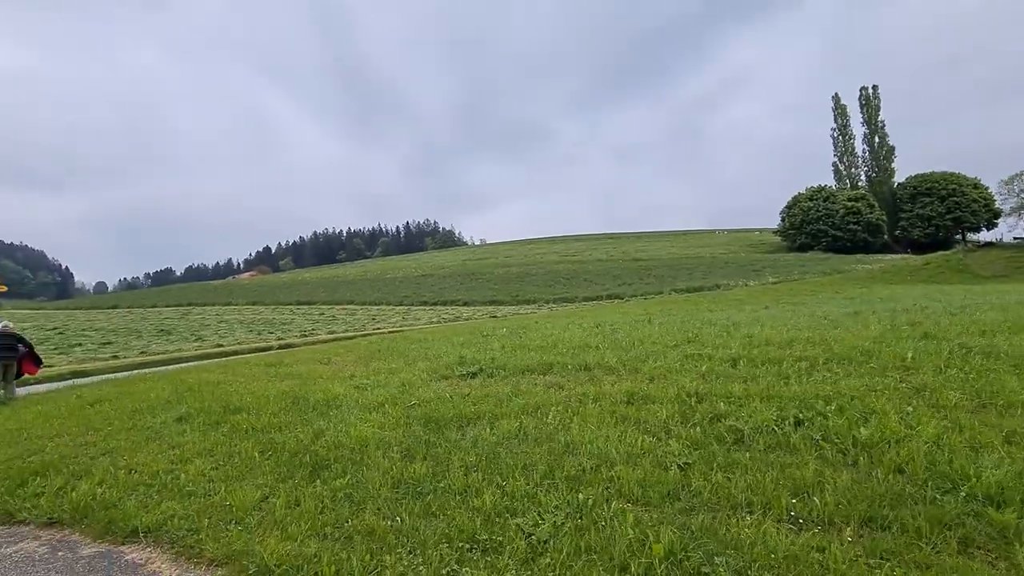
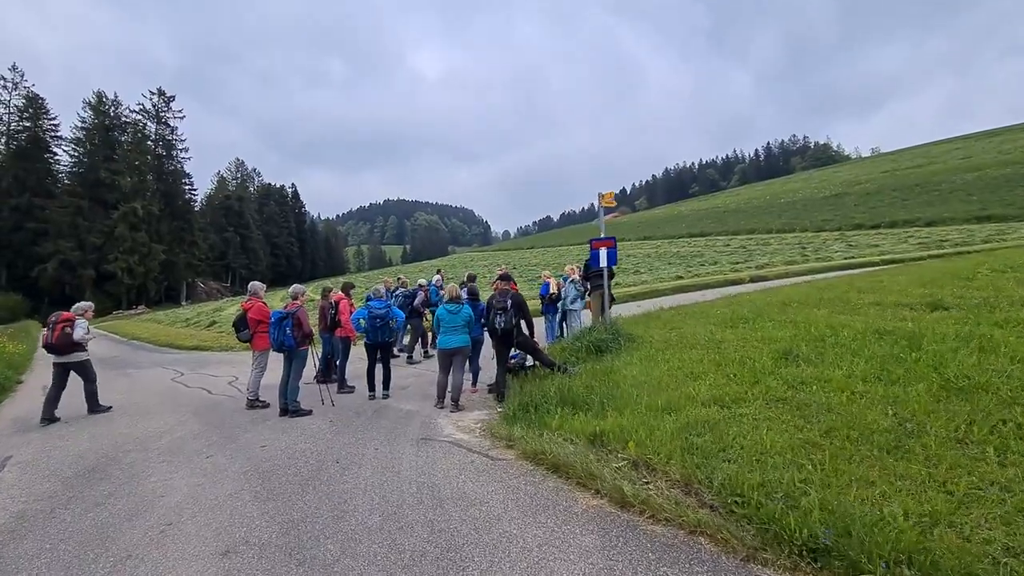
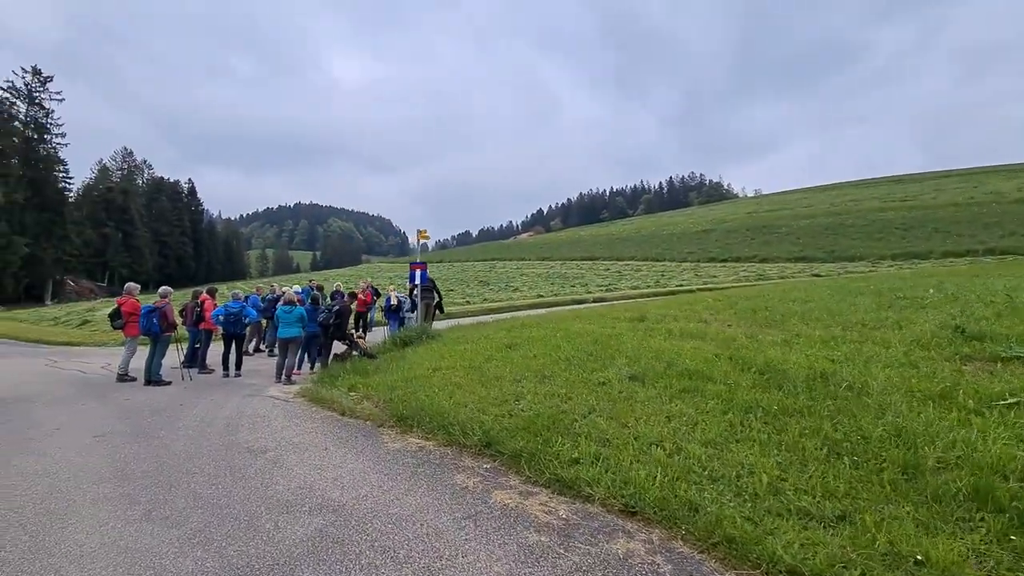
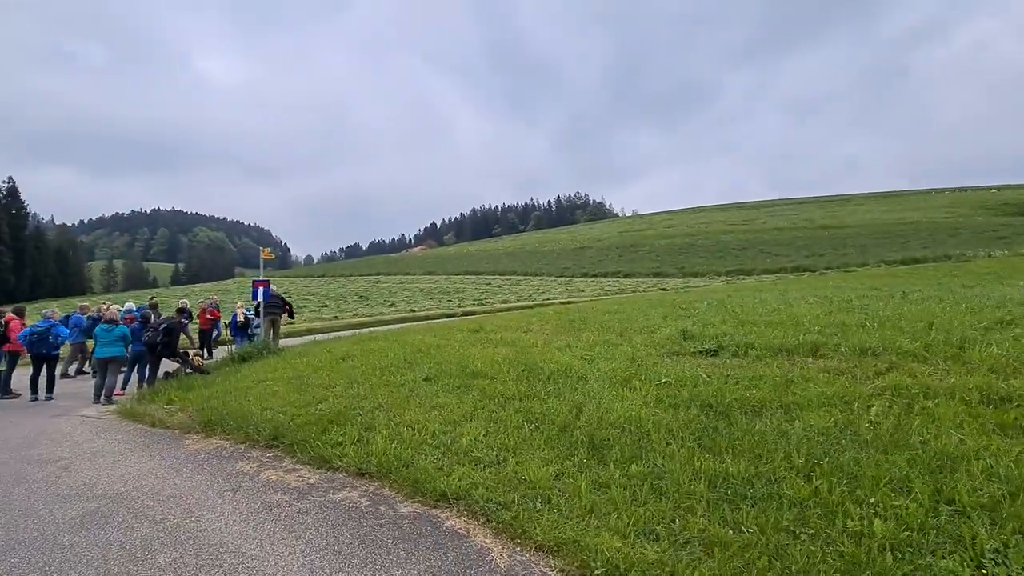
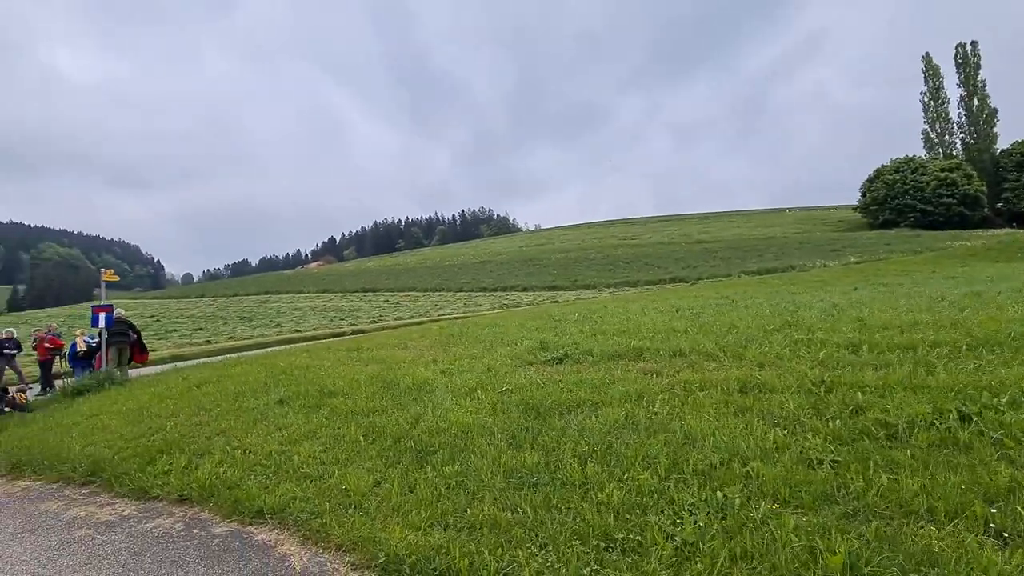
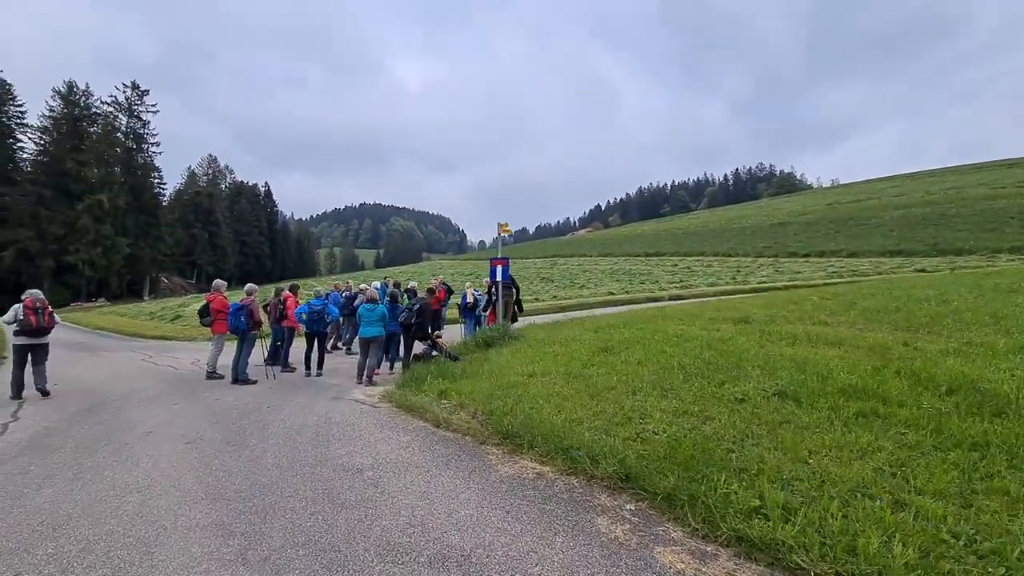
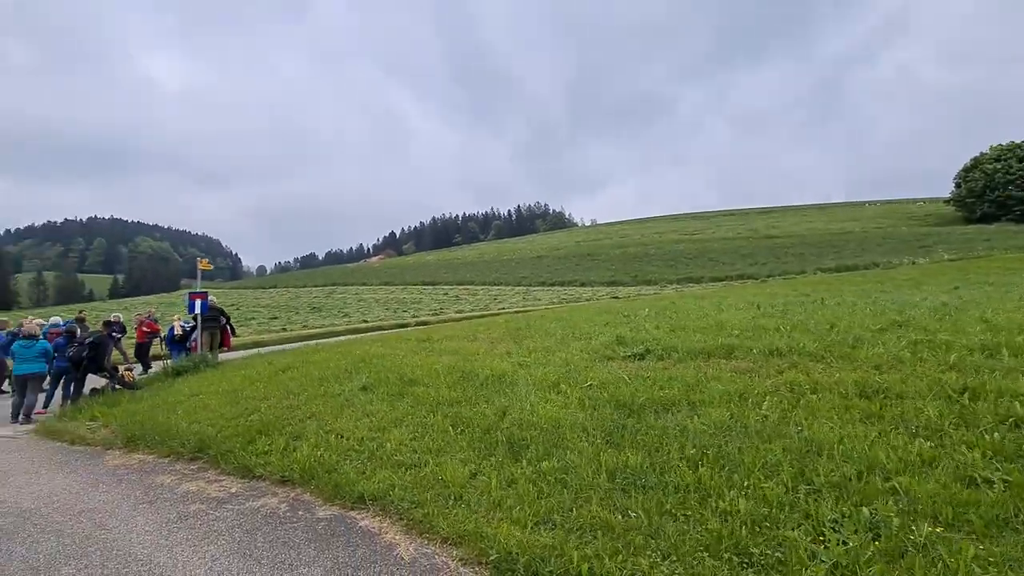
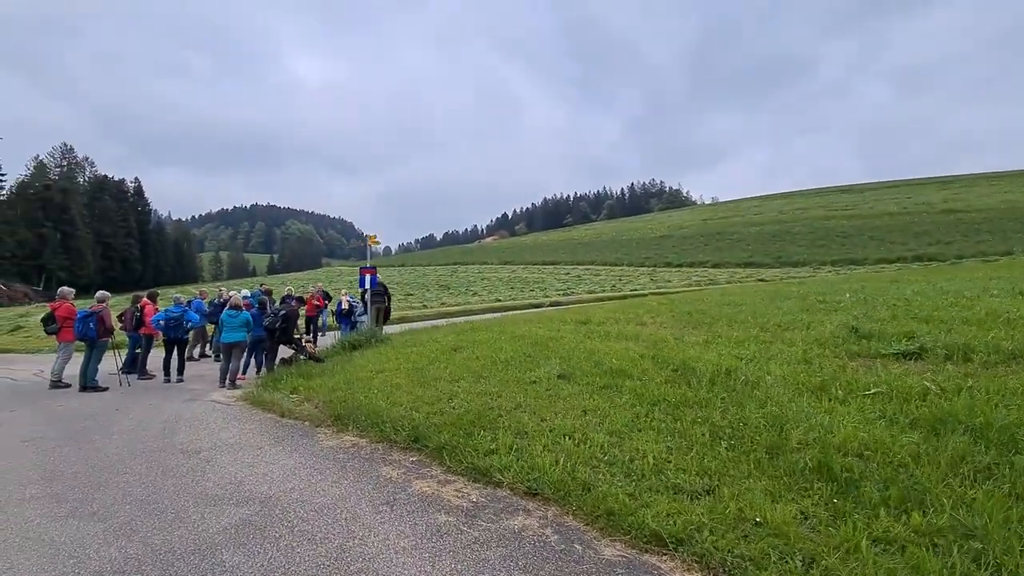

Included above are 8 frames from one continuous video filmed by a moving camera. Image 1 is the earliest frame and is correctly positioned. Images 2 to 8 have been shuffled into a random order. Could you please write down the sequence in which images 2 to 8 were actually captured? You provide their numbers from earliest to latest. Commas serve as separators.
5, 7, 4, 8, 3, 6, 2
